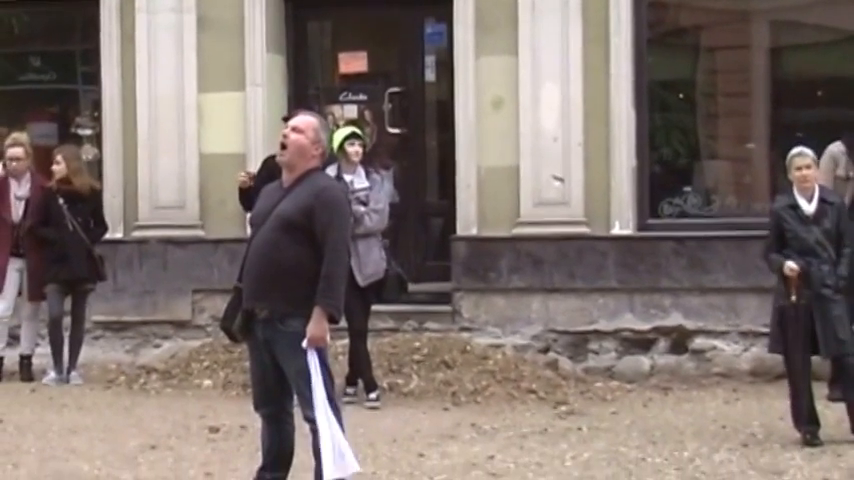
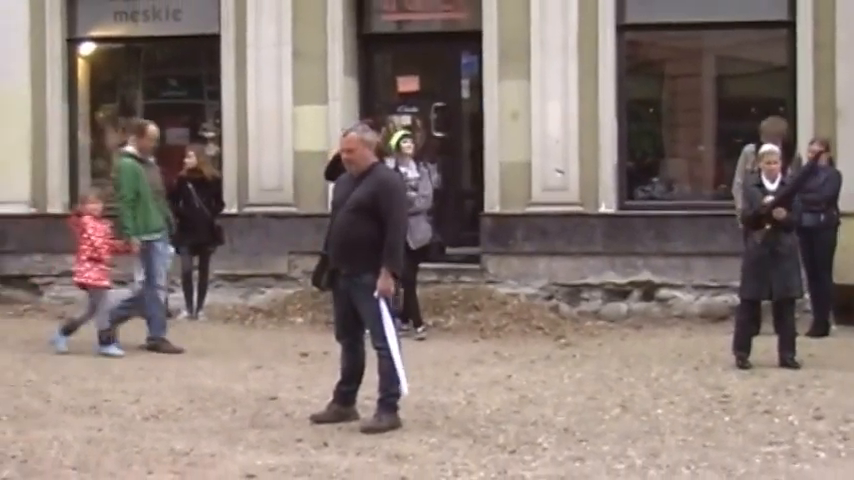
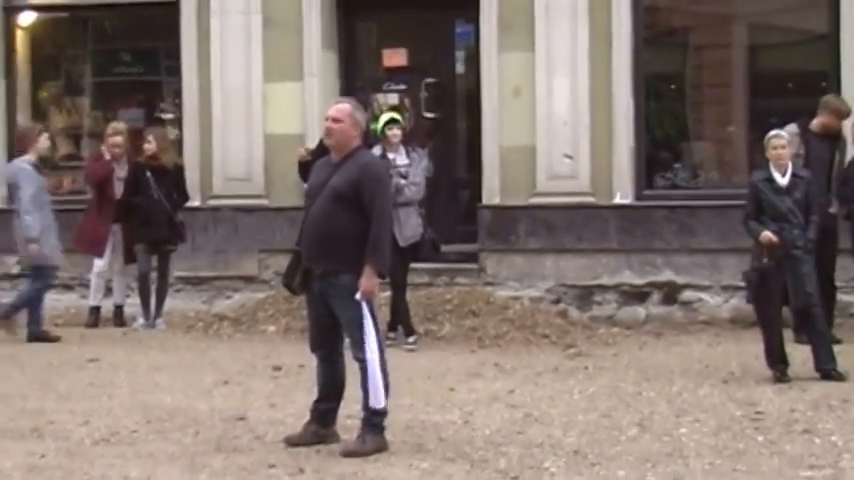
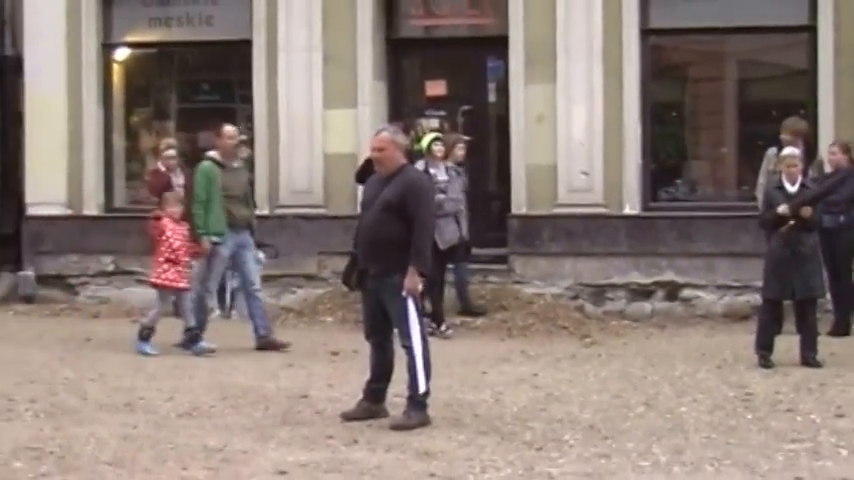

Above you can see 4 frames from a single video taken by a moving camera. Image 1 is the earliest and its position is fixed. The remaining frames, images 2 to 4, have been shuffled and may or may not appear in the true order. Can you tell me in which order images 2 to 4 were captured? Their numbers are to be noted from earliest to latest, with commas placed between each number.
3, 2, 4
